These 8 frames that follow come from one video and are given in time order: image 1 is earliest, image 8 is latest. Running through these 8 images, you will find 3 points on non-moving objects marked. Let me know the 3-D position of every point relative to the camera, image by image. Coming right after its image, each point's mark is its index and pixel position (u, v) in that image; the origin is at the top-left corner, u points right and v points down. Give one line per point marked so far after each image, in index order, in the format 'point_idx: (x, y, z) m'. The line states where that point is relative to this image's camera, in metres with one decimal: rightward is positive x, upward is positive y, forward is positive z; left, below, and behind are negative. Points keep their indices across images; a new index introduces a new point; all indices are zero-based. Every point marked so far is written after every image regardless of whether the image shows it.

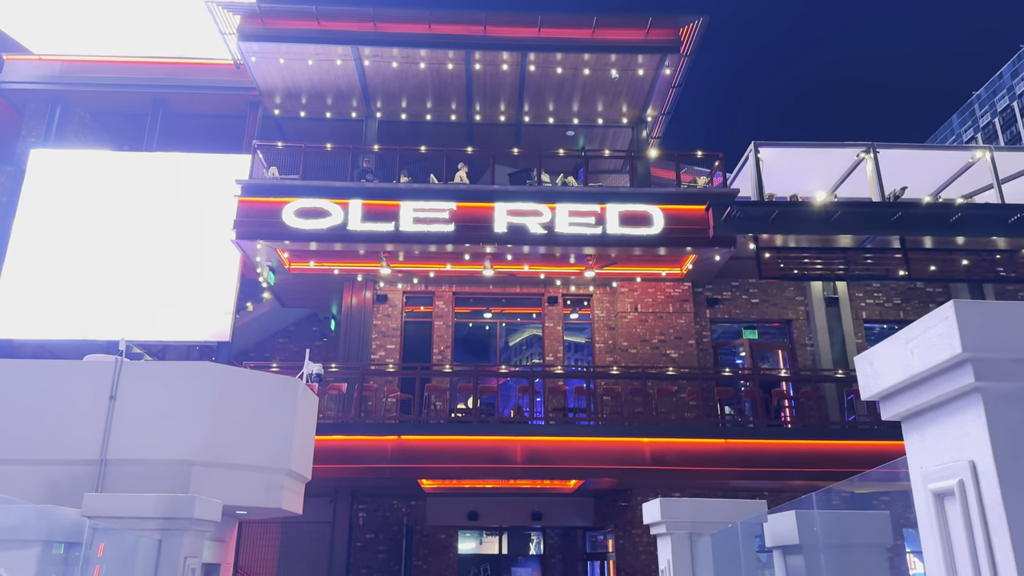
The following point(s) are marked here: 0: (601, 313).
0: (+1.8, -0.5, +14.4) m
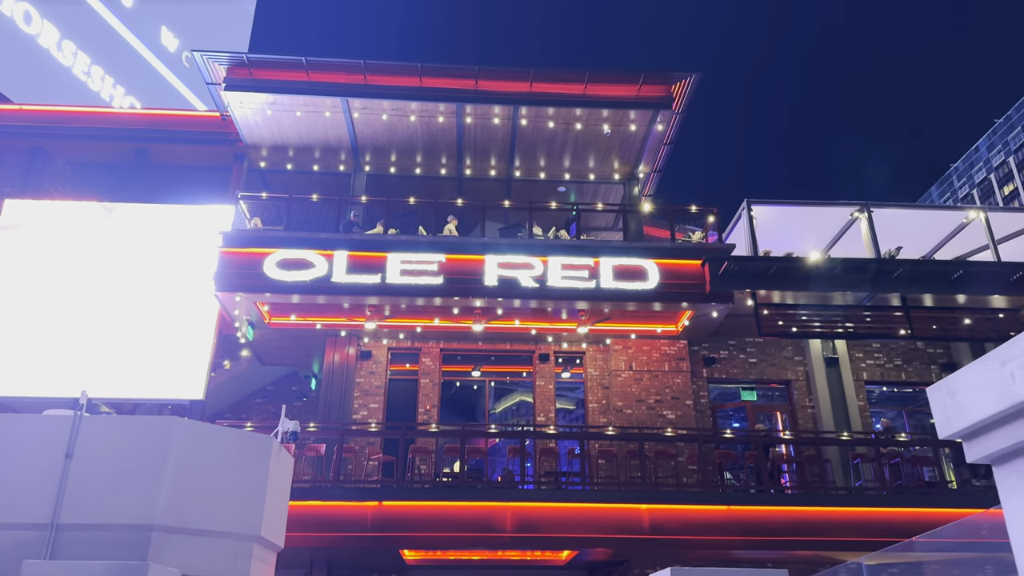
0: (+1.6, -1.6, +13.9) m
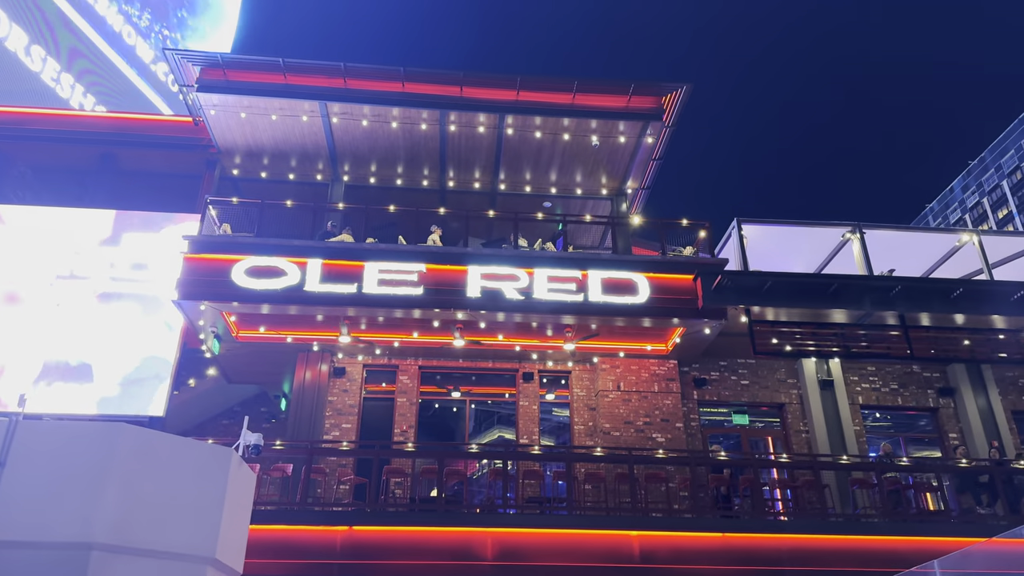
0: (+1.3, -1.9, +13.3) m
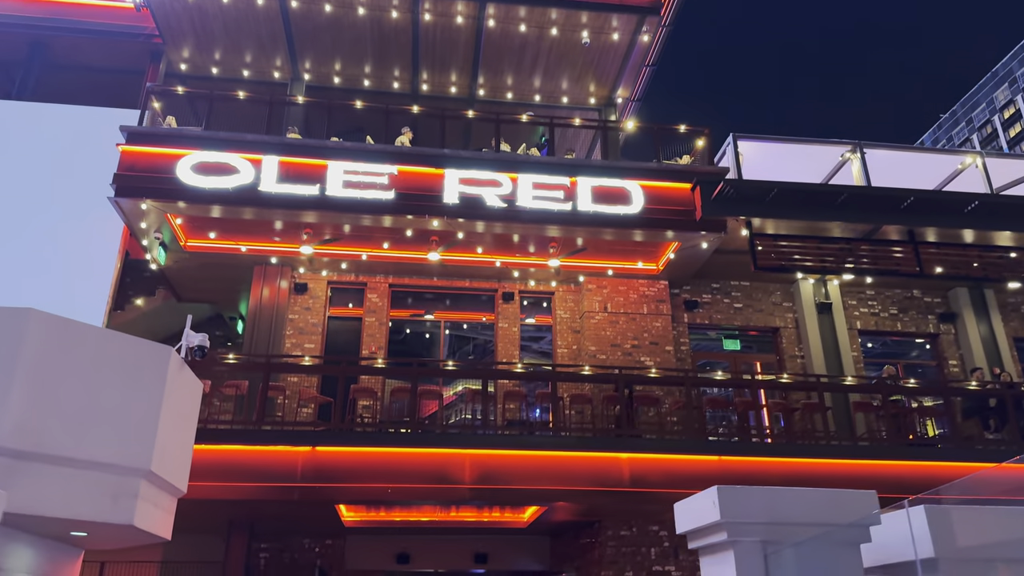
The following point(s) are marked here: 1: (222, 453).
0: (+0.9, -0.5, +12.3) m
1: (-3.5, -2.0, +8.7) m
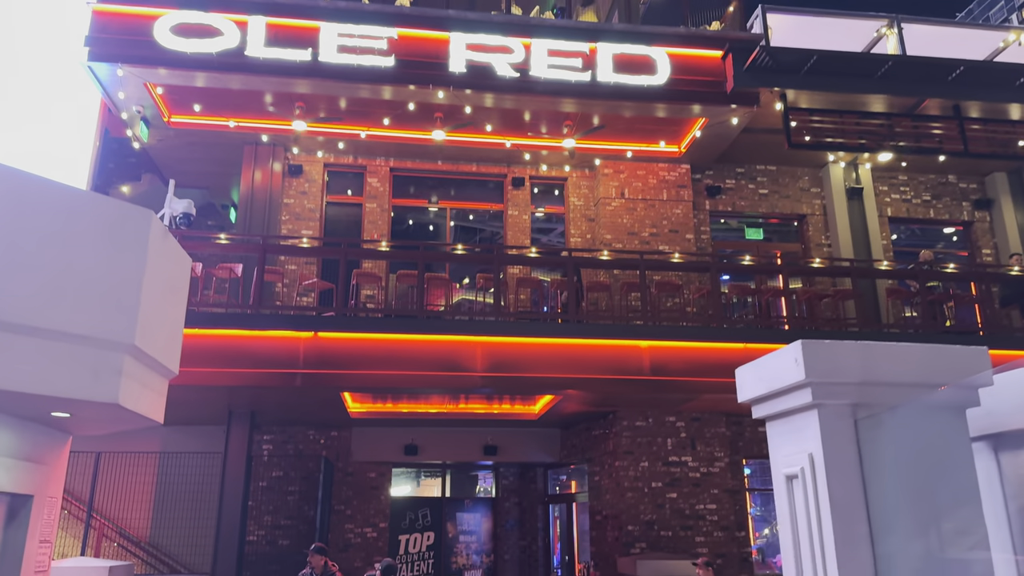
0: (+1.1, +1.4, +11.6) m
1: (-3.3, -0.6, +8.1) m
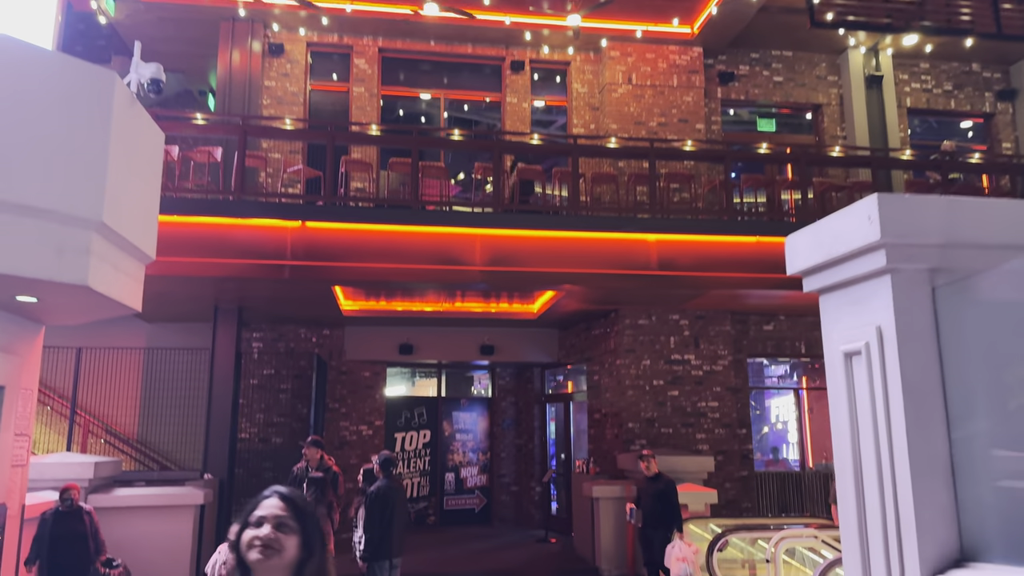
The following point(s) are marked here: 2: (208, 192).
0: (+1.0, +3.0, +10.8) m
1: (-3.3, +0.6, +7.6) m
2: (-3.3, +1.0, +7.8) m
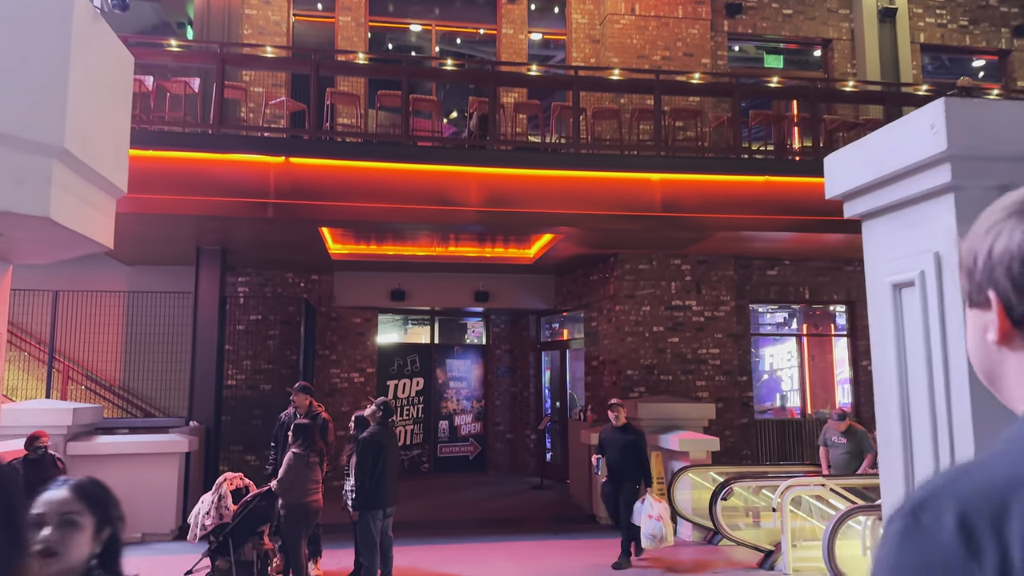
0: (+1.0, +3.8, +10.2) m
1: (-3.3, +1.2, +7.1) m
2: (-3.3, +1.7, +7.3) m
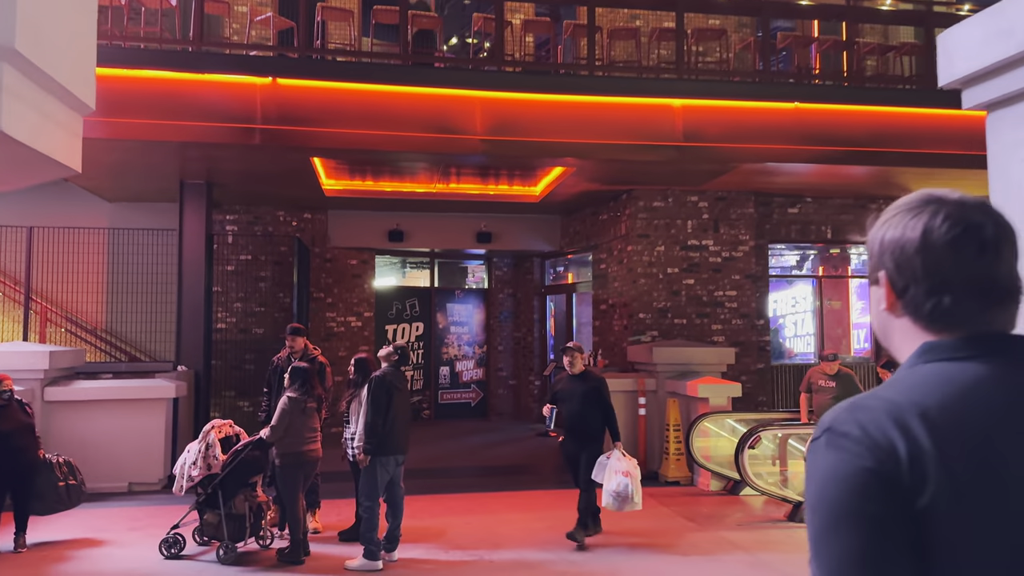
0: (+1.0, +4.6, +9.4) m
1: (-3.3, +1.8, +6.4) m
2: (-3.2, +2.3, +6.6) m
